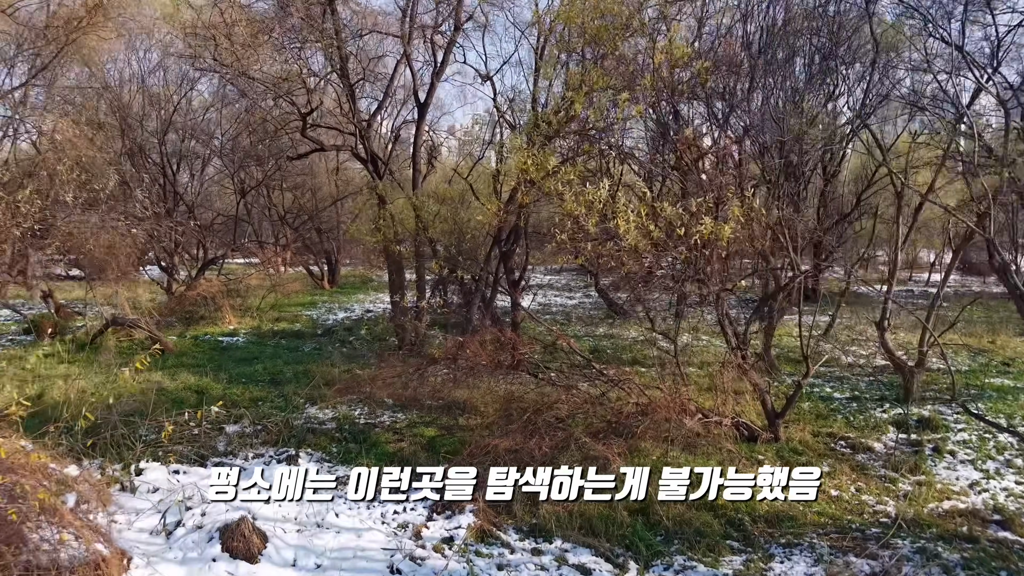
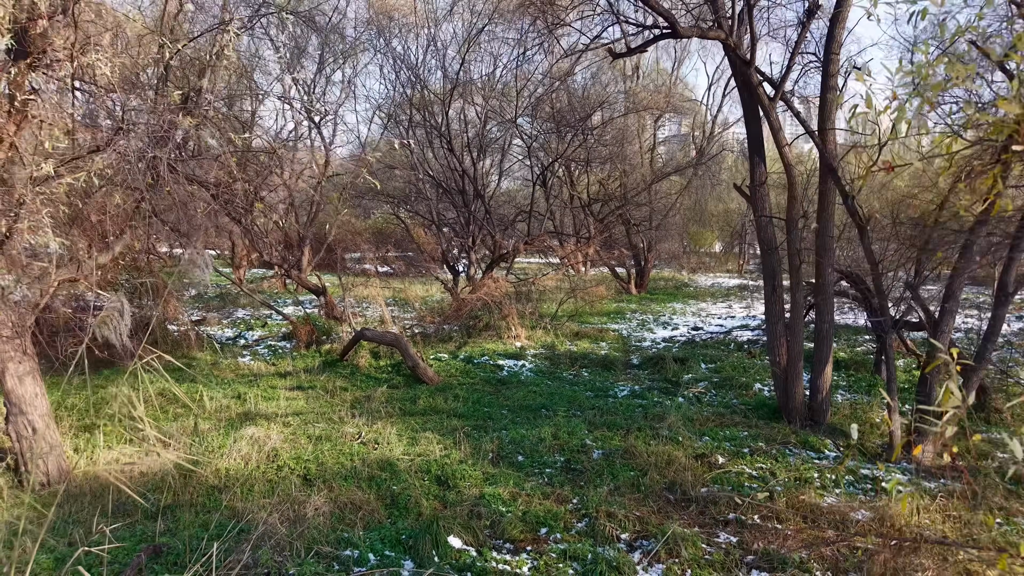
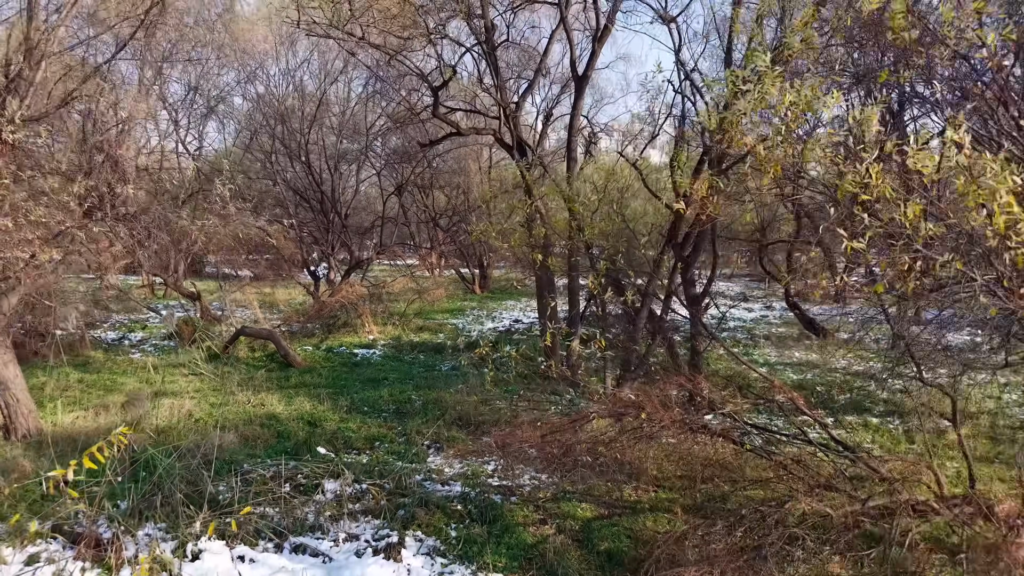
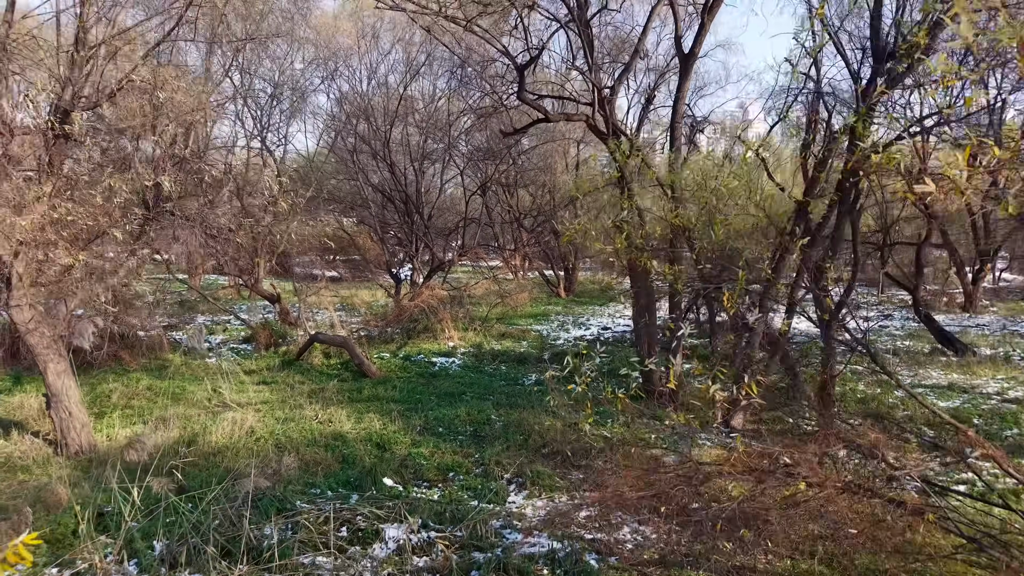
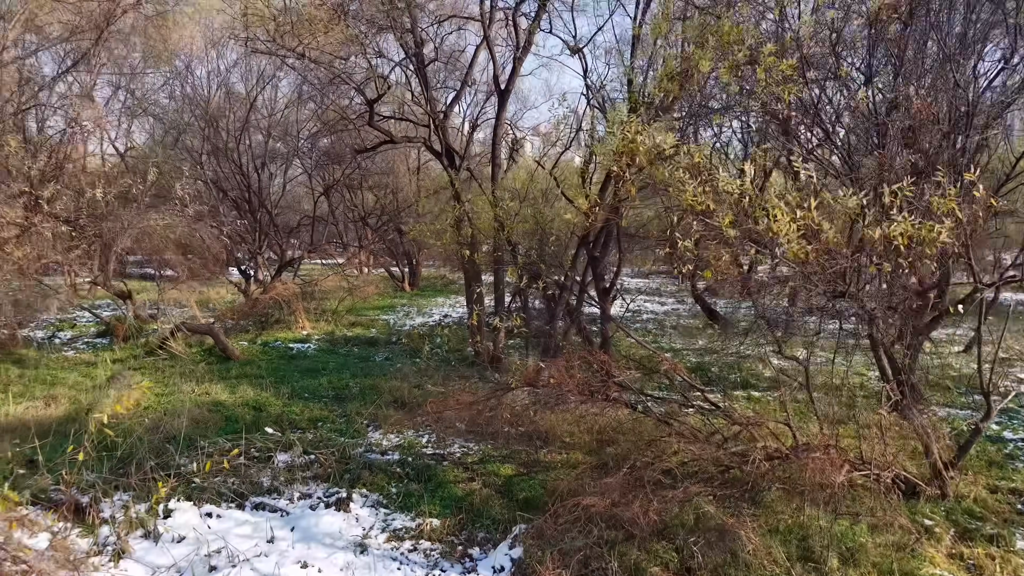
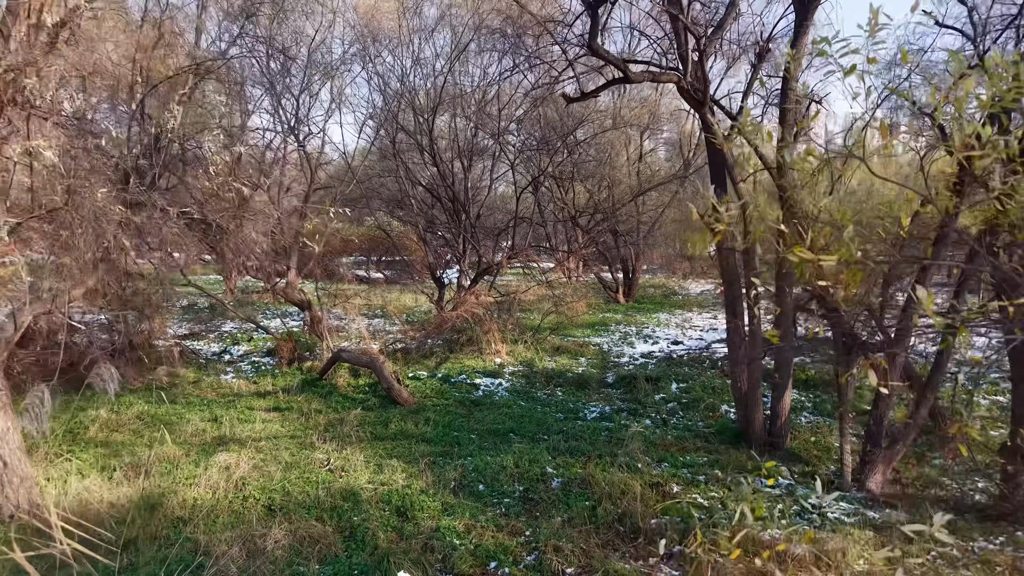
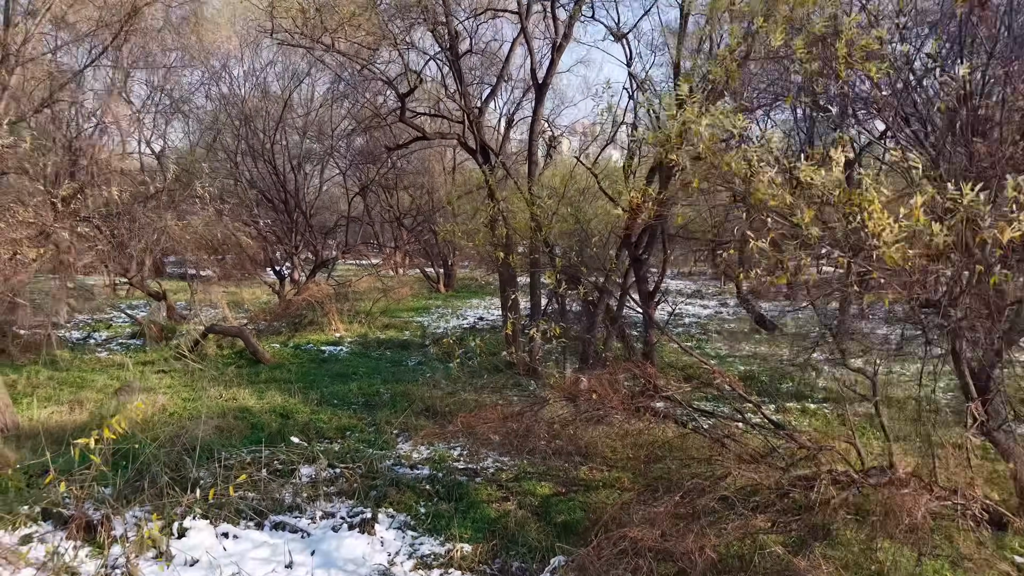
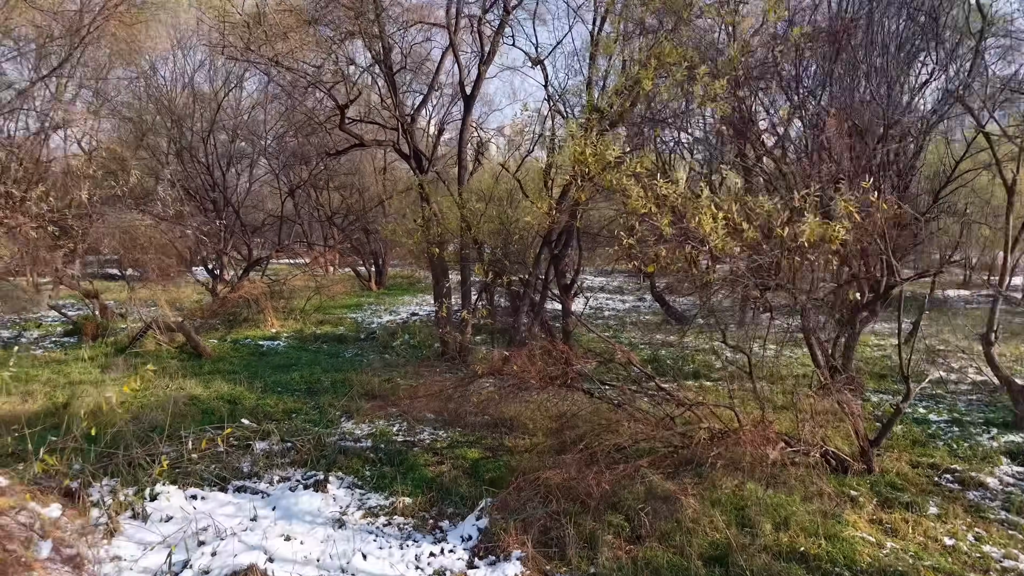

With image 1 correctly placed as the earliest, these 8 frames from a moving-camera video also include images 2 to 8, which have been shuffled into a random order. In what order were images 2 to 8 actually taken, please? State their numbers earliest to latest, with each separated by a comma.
8, 5, 7, 3, 4, 6, 2
